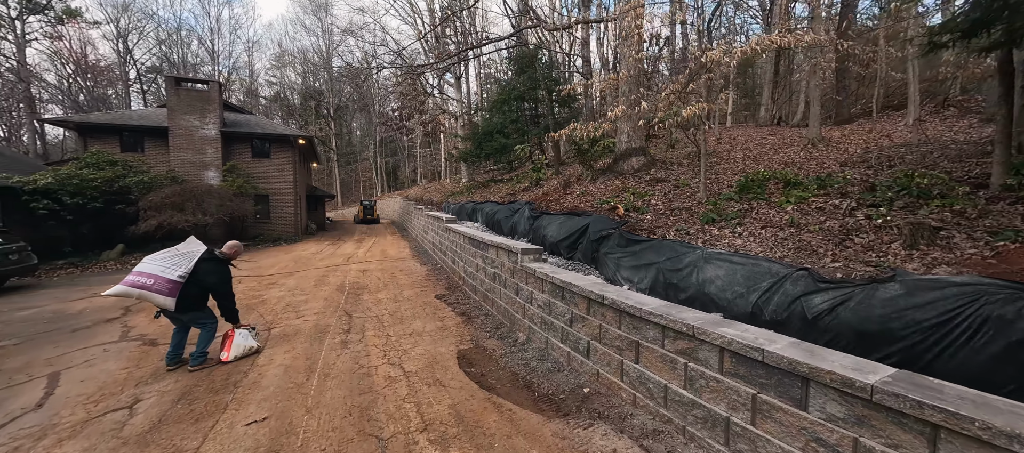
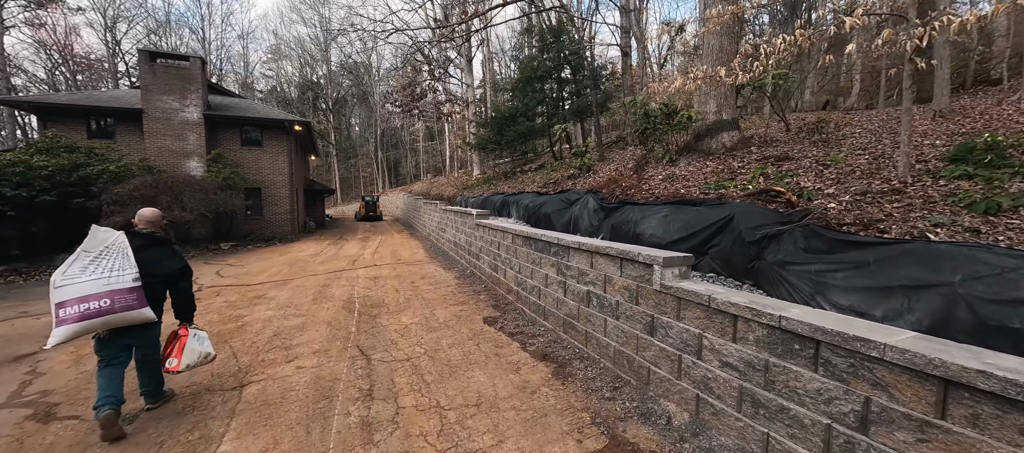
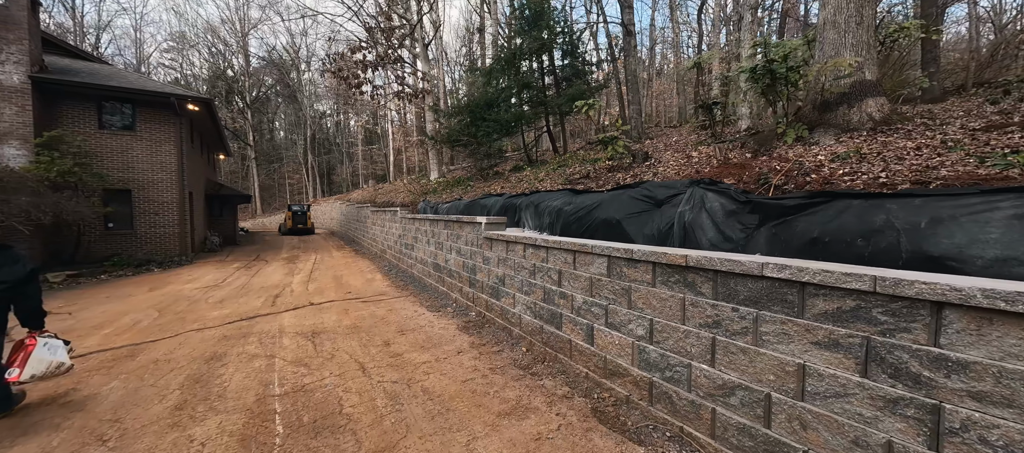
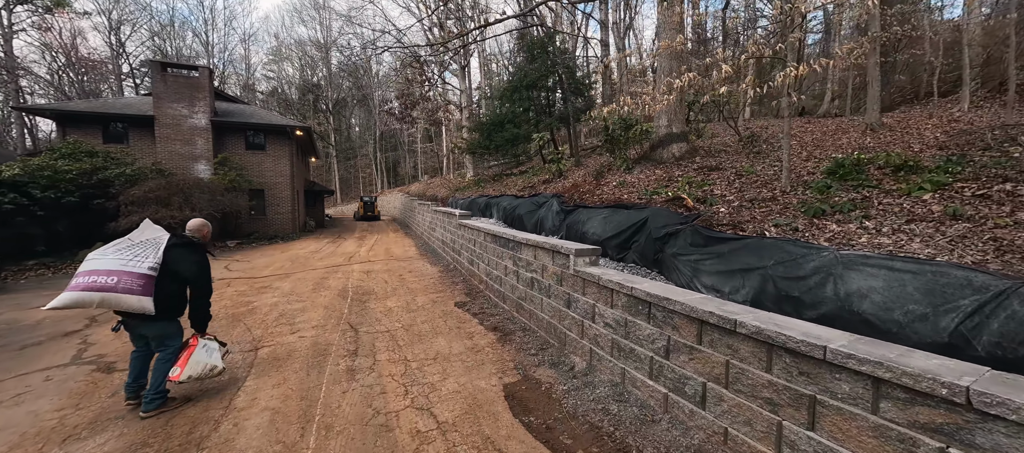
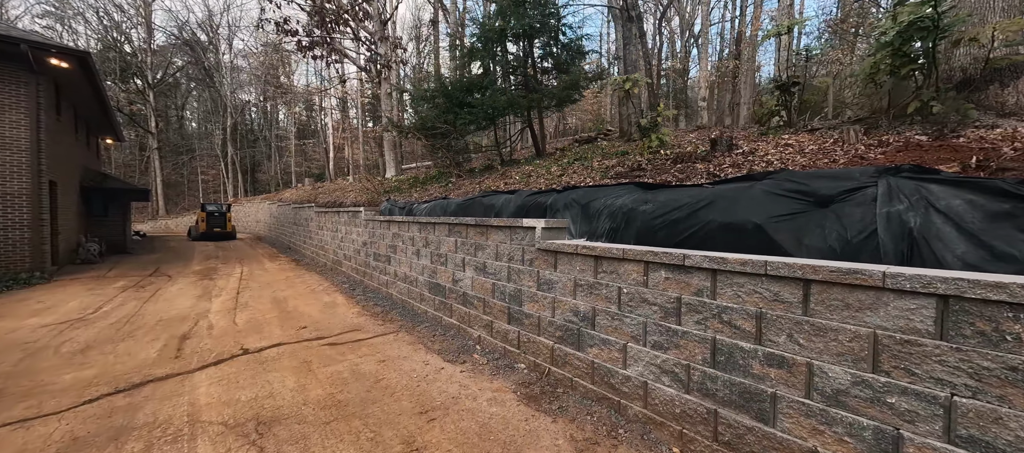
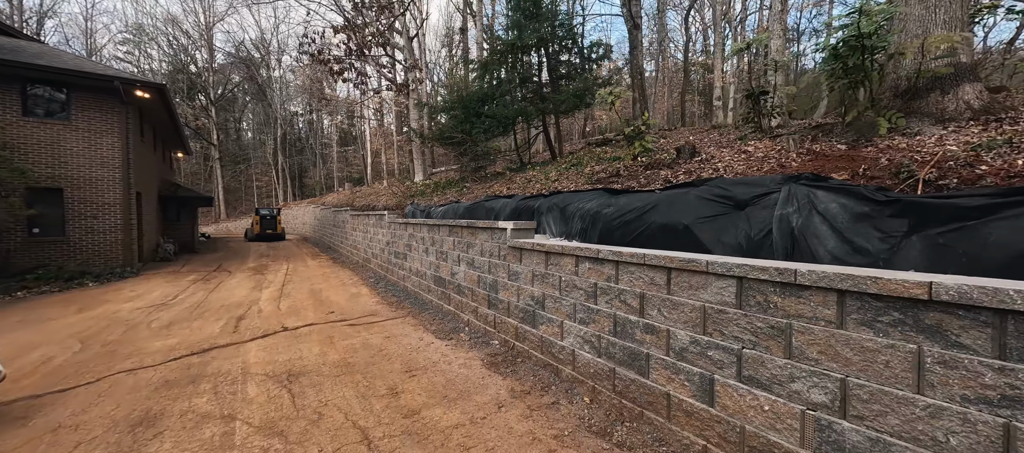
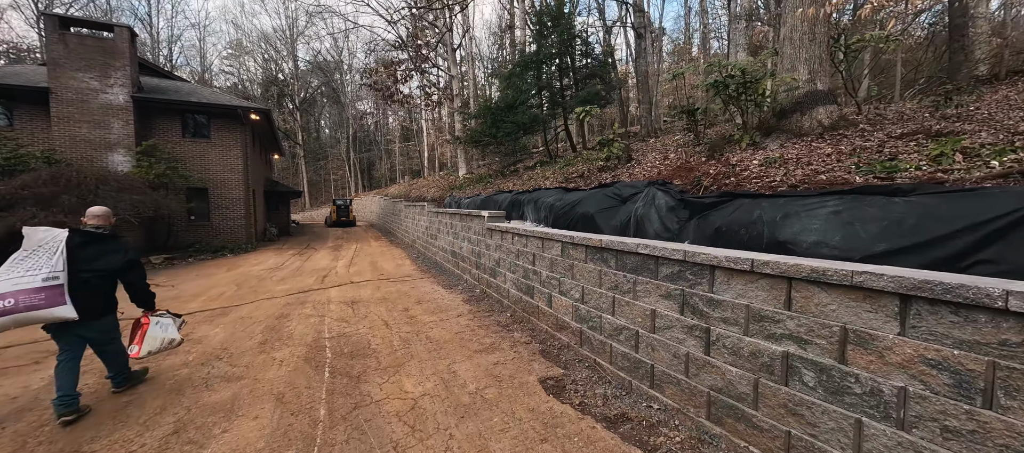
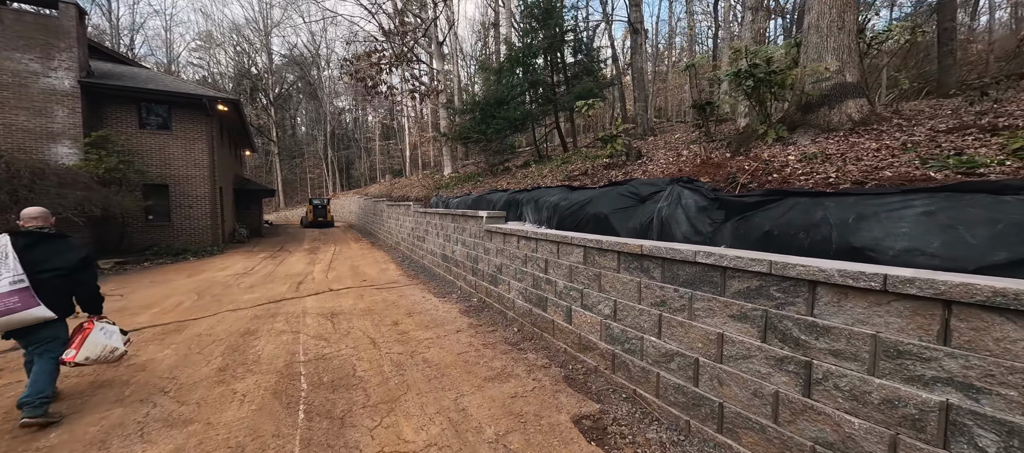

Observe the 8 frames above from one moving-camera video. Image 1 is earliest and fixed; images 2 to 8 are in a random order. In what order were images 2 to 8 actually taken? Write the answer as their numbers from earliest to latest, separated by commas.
4, 2, 7, 8, 3, 6, 5
